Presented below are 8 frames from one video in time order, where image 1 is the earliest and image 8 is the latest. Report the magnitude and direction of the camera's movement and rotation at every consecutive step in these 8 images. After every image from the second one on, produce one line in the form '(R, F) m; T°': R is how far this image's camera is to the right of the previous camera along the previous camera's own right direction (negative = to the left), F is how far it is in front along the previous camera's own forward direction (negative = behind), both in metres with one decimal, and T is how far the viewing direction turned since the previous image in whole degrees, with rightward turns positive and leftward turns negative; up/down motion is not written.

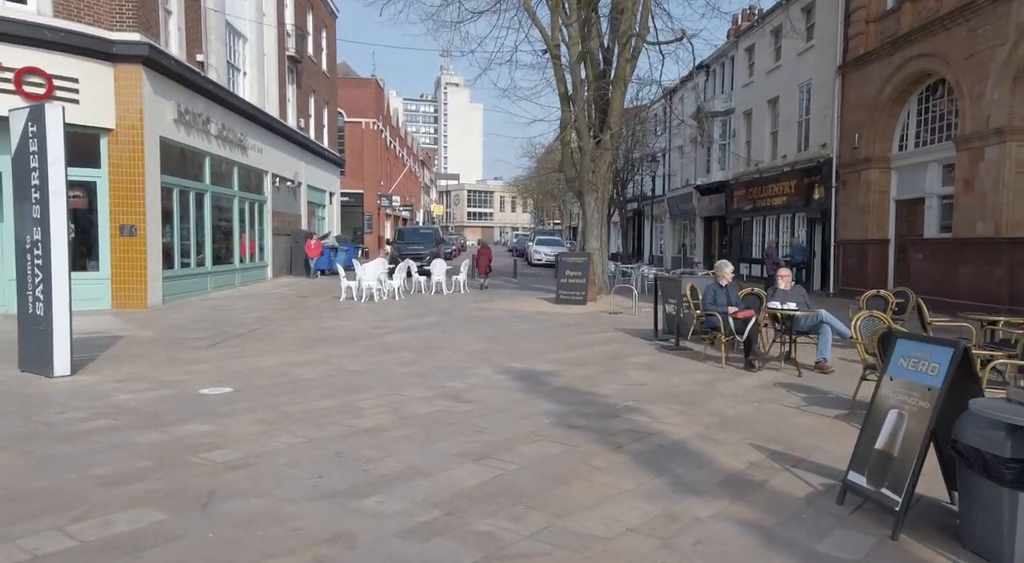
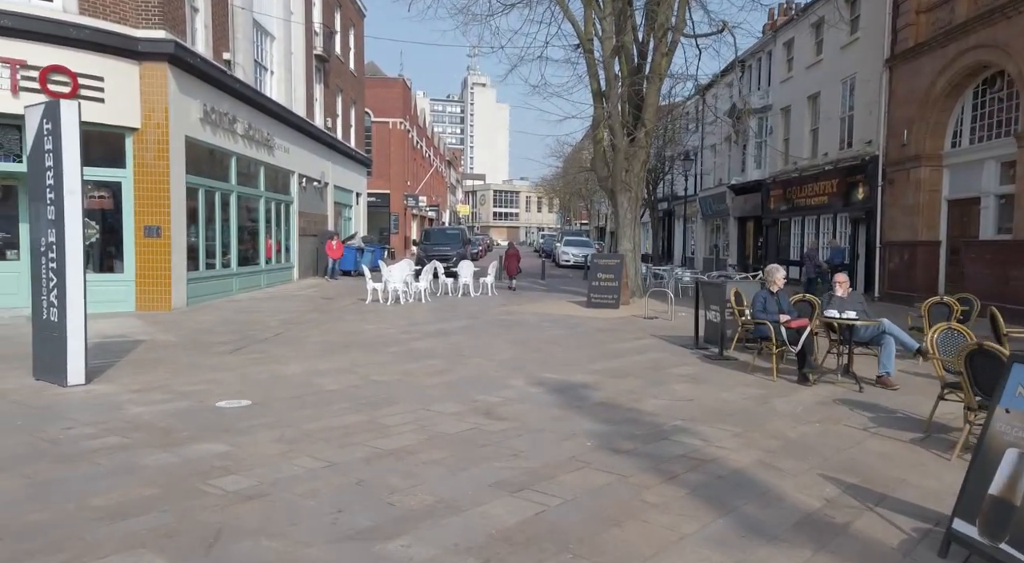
(-0.1, +0.5) m; -2°
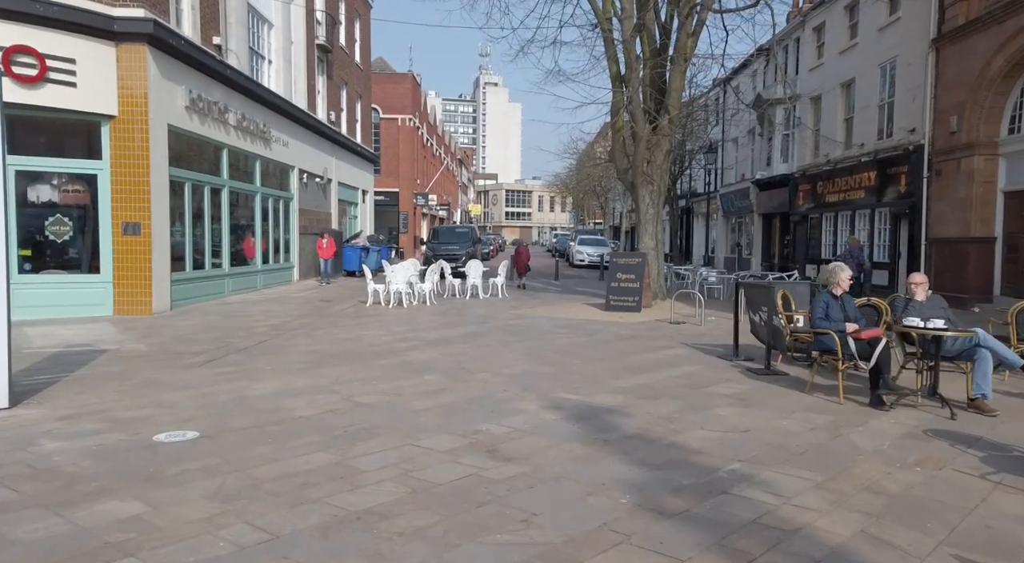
(0.0, +1.4) m; -1°
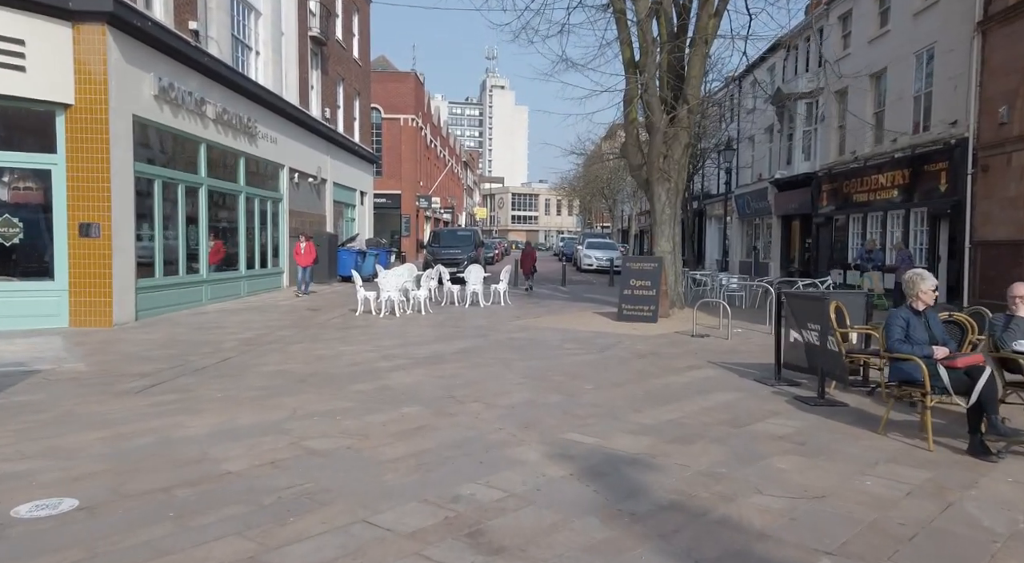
(+0.1, +1.5) m; -1°
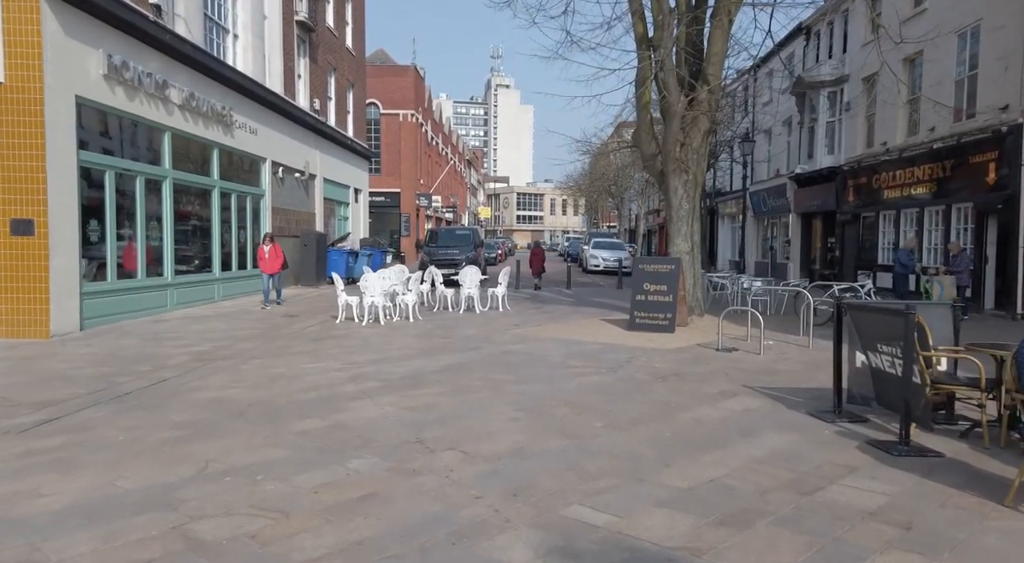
(+0.1, +1.7) m; 0°
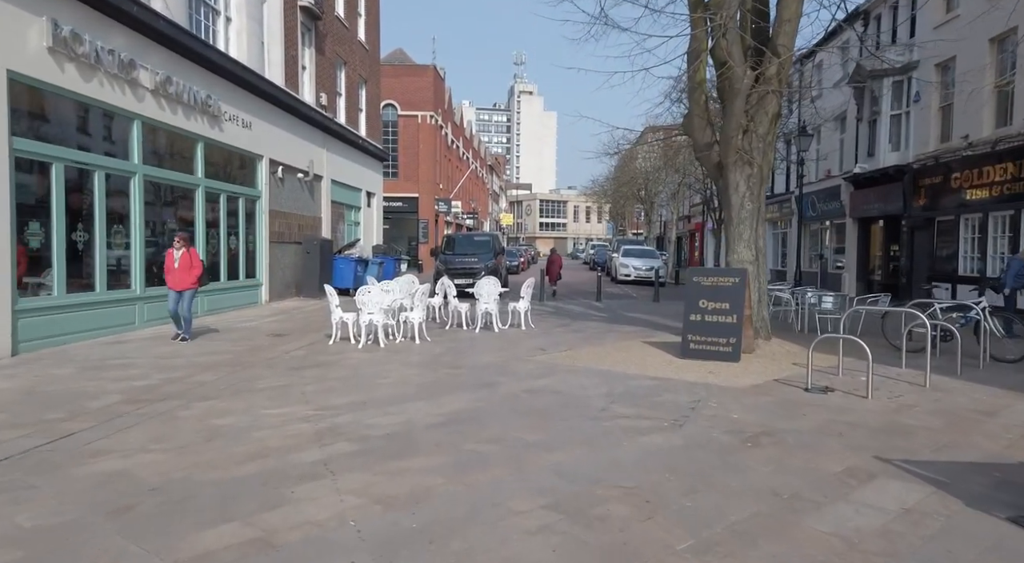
(0.0, +2.3) m; -2°
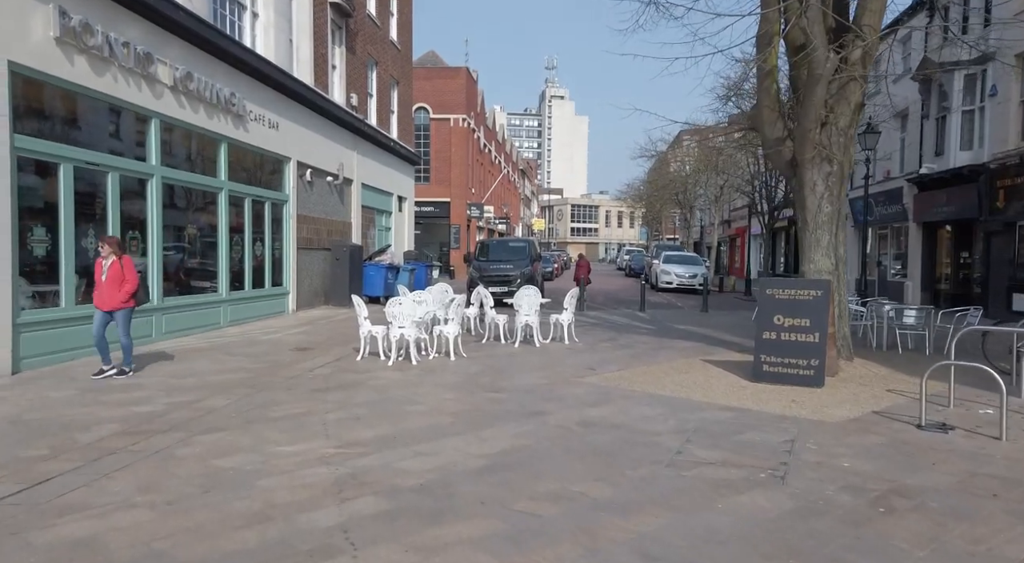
(-0.2, +1.1) m; -2°
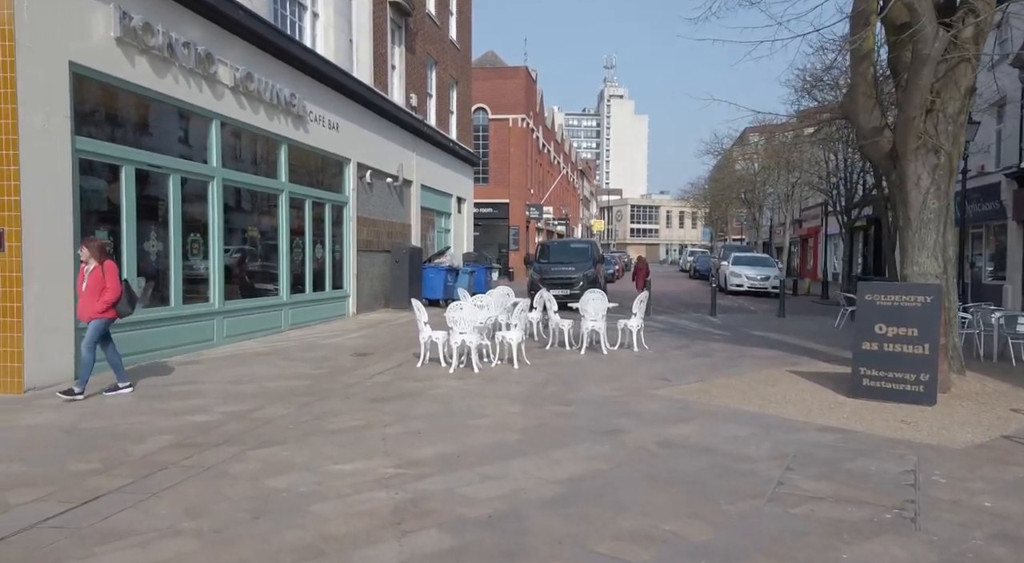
(-0.1, +0.6) m; -4°
